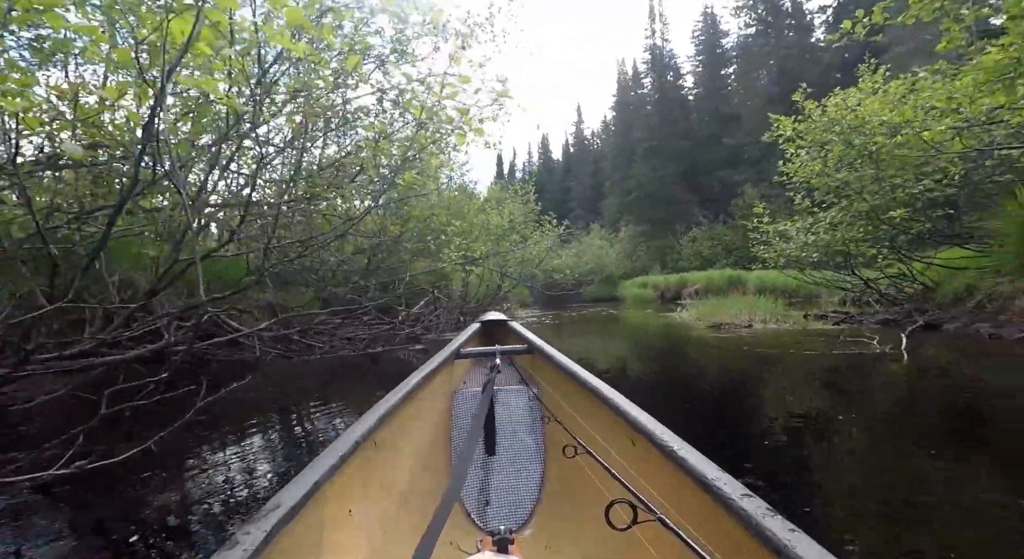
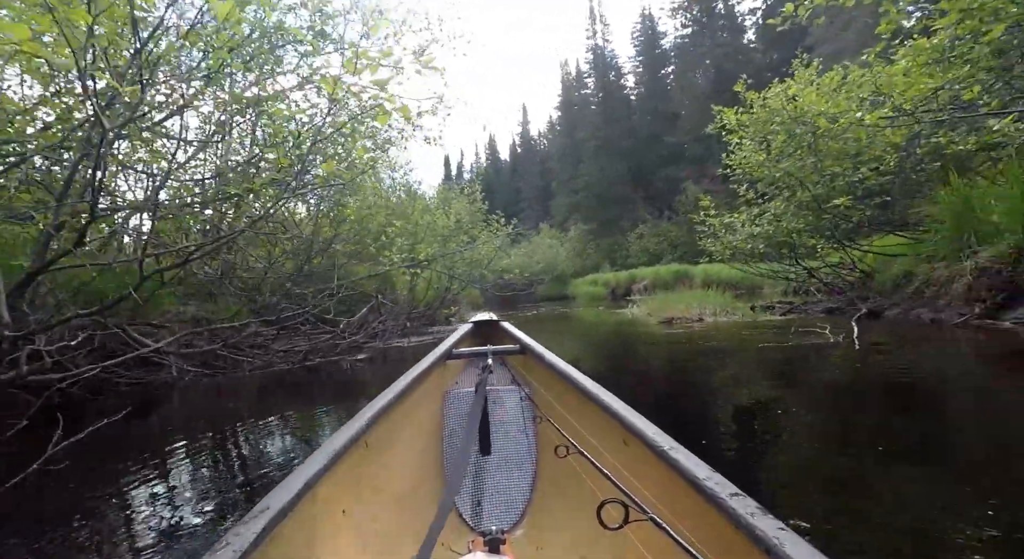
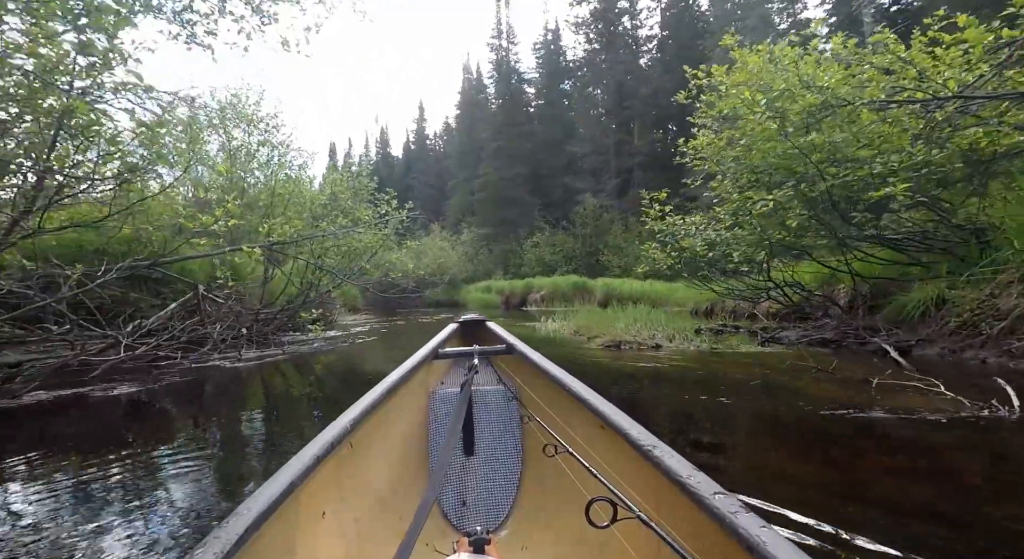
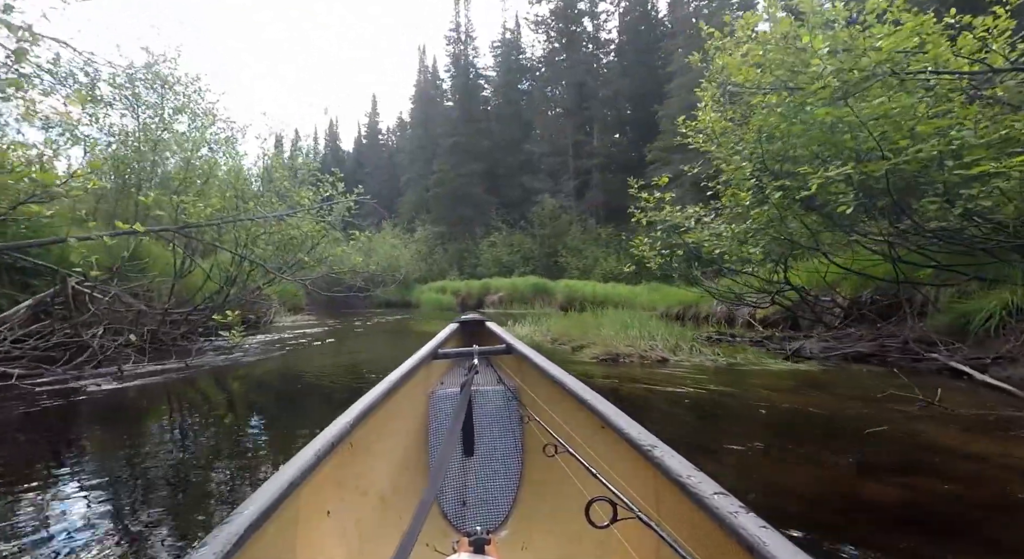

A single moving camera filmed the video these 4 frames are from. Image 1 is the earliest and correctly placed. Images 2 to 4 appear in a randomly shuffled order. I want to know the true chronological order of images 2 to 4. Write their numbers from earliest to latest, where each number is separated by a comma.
2, 3, 4
